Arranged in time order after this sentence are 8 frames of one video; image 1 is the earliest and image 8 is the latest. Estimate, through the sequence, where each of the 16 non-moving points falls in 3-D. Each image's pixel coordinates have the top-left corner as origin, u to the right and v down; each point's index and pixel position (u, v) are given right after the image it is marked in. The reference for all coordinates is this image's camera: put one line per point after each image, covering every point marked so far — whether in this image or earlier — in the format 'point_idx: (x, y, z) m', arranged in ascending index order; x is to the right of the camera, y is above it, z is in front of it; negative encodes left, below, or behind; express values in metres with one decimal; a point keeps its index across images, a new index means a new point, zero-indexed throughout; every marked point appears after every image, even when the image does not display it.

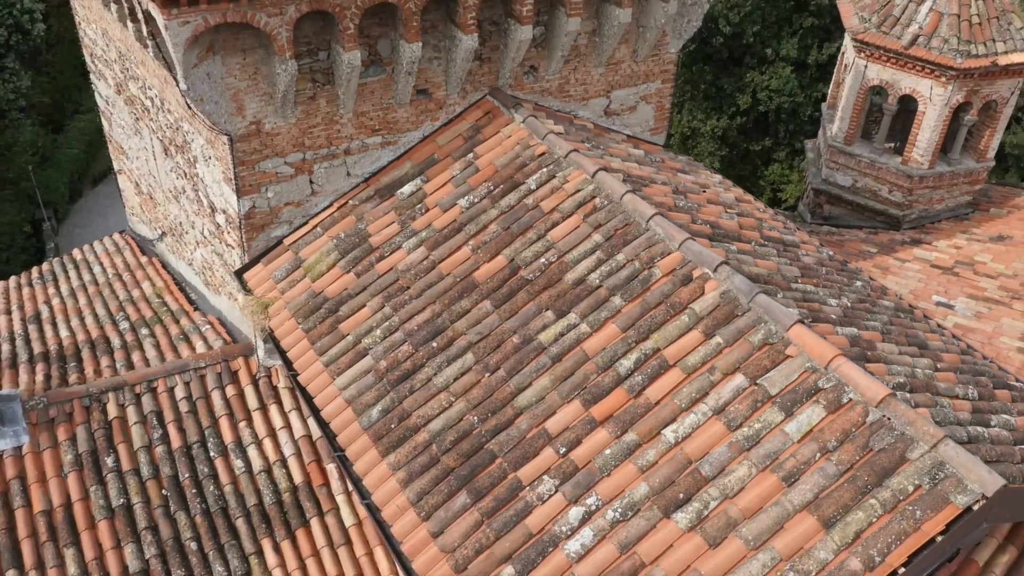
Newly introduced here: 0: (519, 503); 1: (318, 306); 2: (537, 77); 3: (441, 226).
0: (0.0, -0.9, +4.0) m
1: (-1.1, -0.1, +5.3) m
2: (+0.2, +1.4, +6.0) m
3: (-0.4, +0.4, +5.3) m
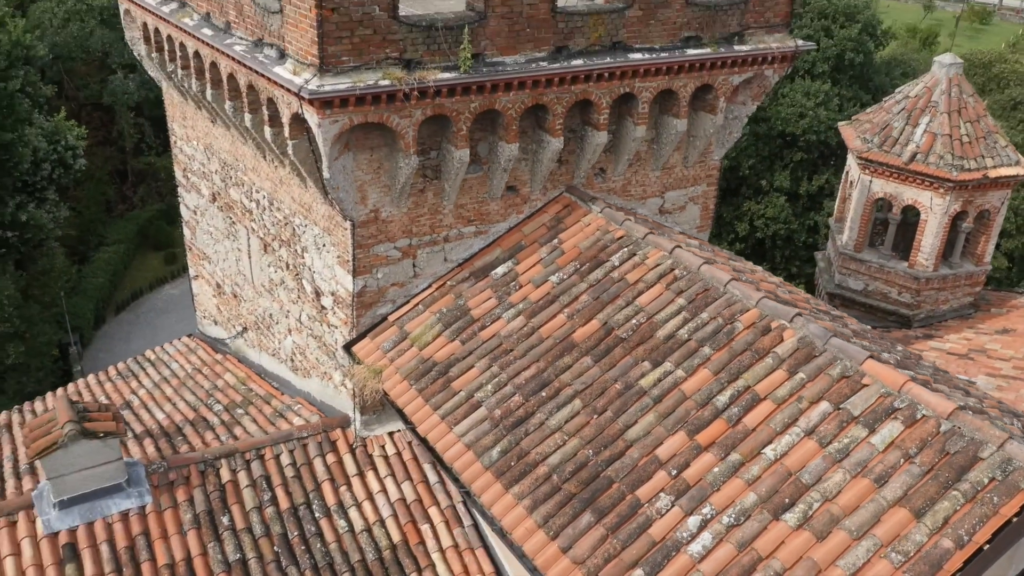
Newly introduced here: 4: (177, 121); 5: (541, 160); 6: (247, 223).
0: (+0.6, -1.1, +4.6) m
1: (-0.5, -0.5, +6.0) m
2: (+0.7, +0.8, +7.0) m
3: (+0.2, -0.1, +6.1) m
4: (-3.2, +1.6, +8.8) m
5: (+0.2, +0.9, +6.4) m
6: (-2.3, +0.6, +7.9) m
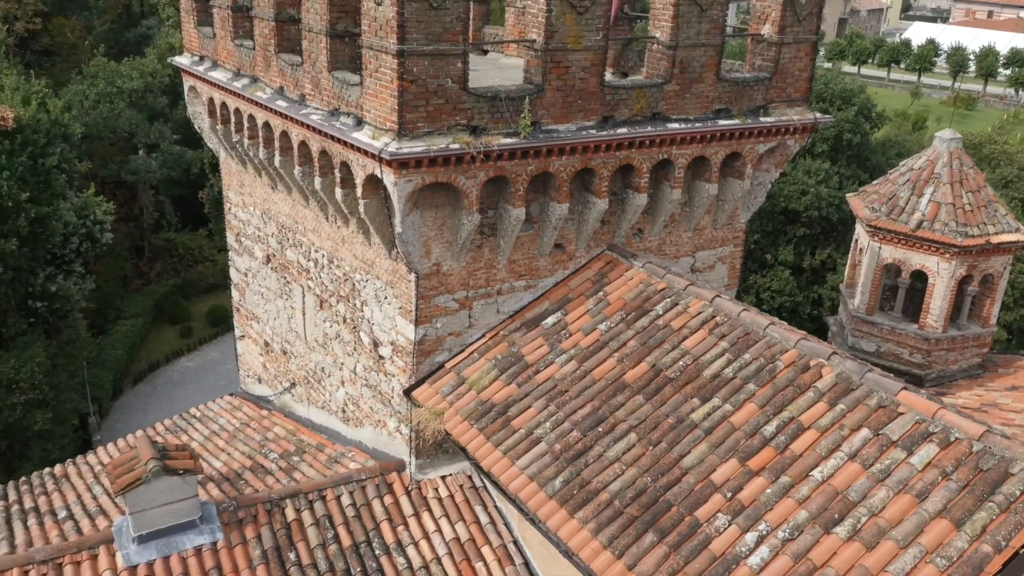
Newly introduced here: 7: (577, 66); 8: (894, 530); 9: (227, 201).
0: (+1.0, -1.3, +5.0) m
1: (-0.2, -0.8, +6.4) m
2: (+1.1, +0.4, +7.5) m
3: (+0.5, -0.4, +6.6) m
4: (-2.9, +1.0, +9.4) m
5: (+0.6, +0.5, +7.0) m
6: (-1.9, +0.1, +8.4) m
7: (+0.5, +1.6, +6.4) m
8: (+1.9, -1.2, +4.6) m
9: (-3.0, +0.9, +9.6) m
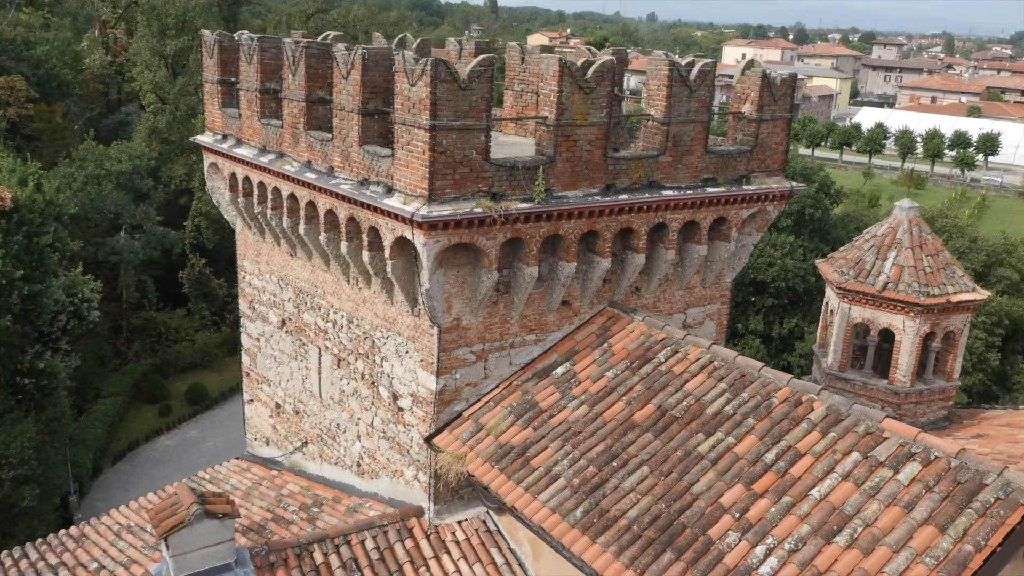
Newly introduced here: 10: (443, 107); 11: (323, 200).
0: (+1.2, -1.6, +5.5) m
1: (0.0, -1.2, +6.9) m
2: (+1.1, -0.1, +8.2) m
3: (+0.7, -0.8, +7.2) m
4: (-2.9, +0.3, +10.0) m
5: (+0.7, +0.1, +7.7) m
6: (-1.9, -0.5, +8.9) m
7: (+0.6, +1.2, +7.2) m
8: (+2.1, -1.4, +5.2) m
9: (-3.0, +0.2, +10.2) m
10: (-0.5, +1.3, +6.5) m
11: (-1.6, +0.8, +7.8) m
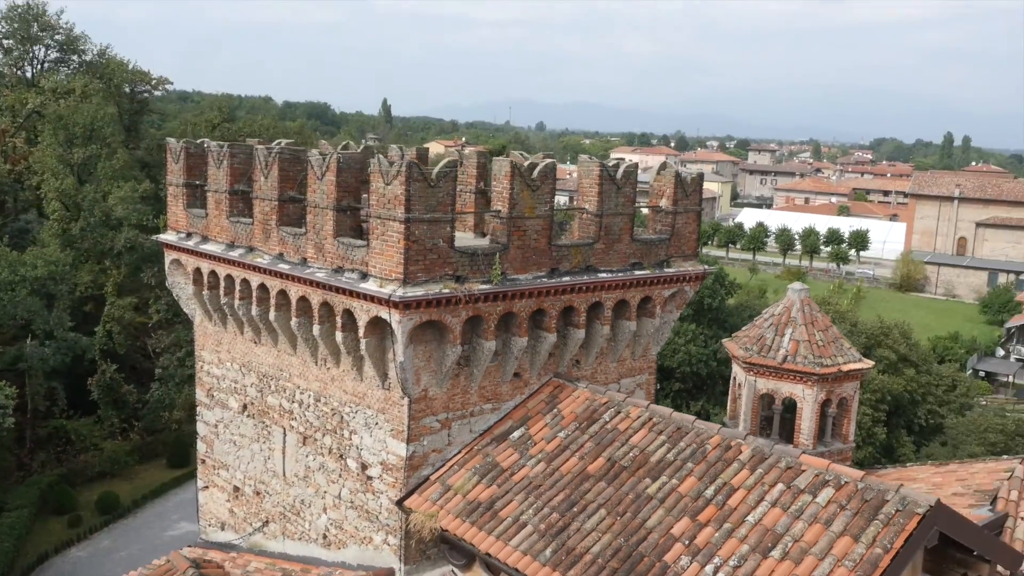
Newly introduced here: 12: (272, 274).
0: (+1.1, -2.0, +6.4) m
1: (-0.3, -1.8, +7.7) m
2: (+0.7, -0.8, +9.3) m
3: (+0.3, -1.4, +8.1) m
4: (-3.5, -0.7, +10.6) m
5: (+0.3, -0.6, +8.7) m
6: (-2.4, -1.4, +9.6) m
7: (+0.2, +0.5, +8.3) m
8: (+2.0, -1.8, +6.2) m
9: (-3.7, -0.8, +10.7) m
10: (-0.8, +0.7, +7.5) m
11: (-2.0, 0.0, +8.6) m
12: (-2.3, +0.1, +8.9) m
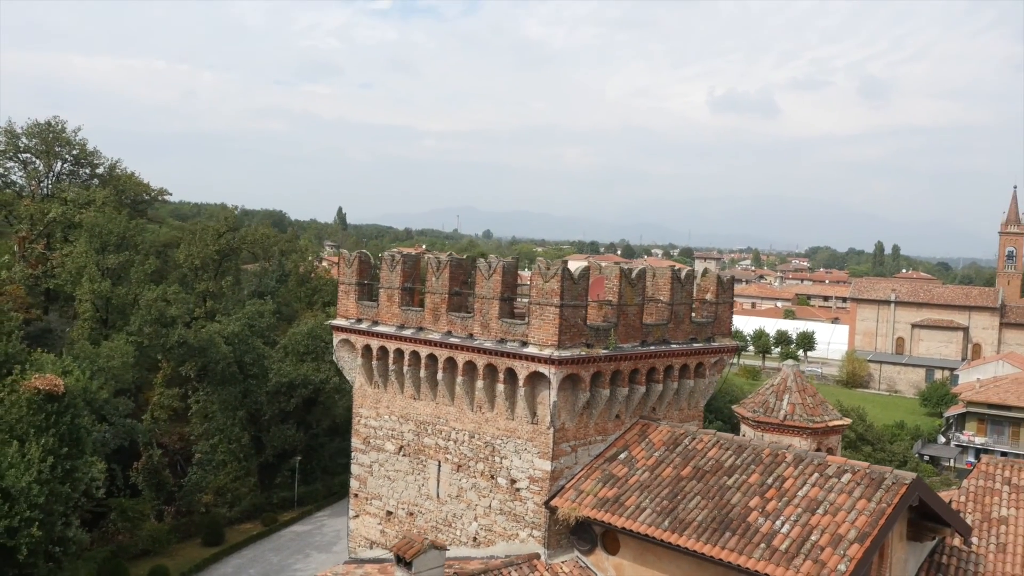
0: (+2.6, -2.6, +10.0) m
1: (+1.1, -2.6, +11.2) m
2: (+2.0, -1.8, +13.0) m
3: (+1.8, -2.3, +11.7) m
4: (-2.2, -1.8, +14.0) m
5: (+1.6, -1.5, +12.4) m
6: (-1.0, -2.4, +13.0) m
7: (+1.6, -0.3, +12.2) m
8: (+3.6, -2.4, +9.9) m
9: (-2.4, -2.0, +14.2) m
10: (+0.7, -0.1, +11.3) m
11: (-0.6, -0.9, +12.3) m
12: (-1.0, -0.8, +12.5) m
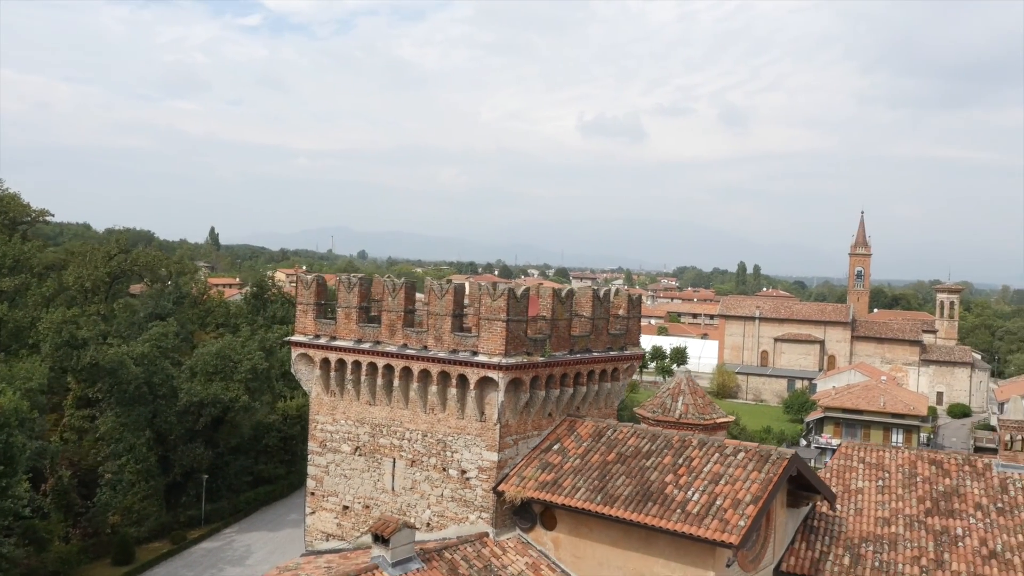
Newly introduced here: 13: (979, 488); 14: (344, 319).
0: (+2.1, -2.8, +12.4) m
1: (+0.5, -2.9, +13.4) m
2: (+1.1, -2.0, +15.2) m
3: (+1.0, -2.5, +13.9) m
4: (-3.2, -2.1, +15.7) m
5: (+0.8, -1.8, +14.6) m
6: (-1.9, -2.7, +14.8) m
7: (+0.8, -0.6, +14.4) m
8: (+3.1, -2.6, +12.4) m
9: (-3.4, -2.3, +15.8) m
10: (0.0, -0.3, +13.4) m
11: (-1.4, -1.2, +14.2) m
12: (-1.8, -1.1, +14.4) m
13: (+7.5, -3.2, +14.8) m
14: (-2.8, -0.5, +15.2) m
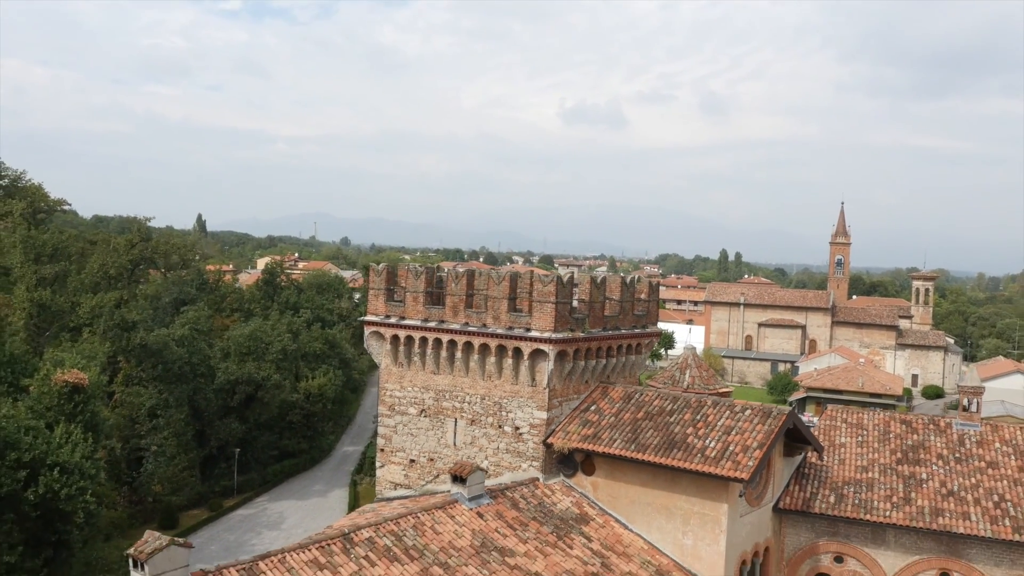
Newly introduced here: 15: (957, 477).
0: (+3.0, -2.6, +15.3) m
1: (+1.3, -2.7, +16.3) m
2: (+1.9, -1.8, +18.2) m
3: (+1.9, -2.3, +16.9) m
4: (-2.4, -1.9, +18.5) m
5: (+1.6, -1.5, +17.5) m
6: (-1.1, -2.5, +17.7) m
7: (+1.6, -0.4, +17.3) m
8: (+3.9, -2.4, +15.3) m
9: (-2.6, -2.1, +18.6) m
10: (+0.8, -0.1, +16.3) m
11: (-0.6, -1.0, +17.1) m
12: (-1.0, -0.8, +17.2) m
13: (+8.4, -3.0, +17.9) m
14: (-2.0, -0.3, +18.0) m
15: (+8.1, -3.4, +16.7) m
